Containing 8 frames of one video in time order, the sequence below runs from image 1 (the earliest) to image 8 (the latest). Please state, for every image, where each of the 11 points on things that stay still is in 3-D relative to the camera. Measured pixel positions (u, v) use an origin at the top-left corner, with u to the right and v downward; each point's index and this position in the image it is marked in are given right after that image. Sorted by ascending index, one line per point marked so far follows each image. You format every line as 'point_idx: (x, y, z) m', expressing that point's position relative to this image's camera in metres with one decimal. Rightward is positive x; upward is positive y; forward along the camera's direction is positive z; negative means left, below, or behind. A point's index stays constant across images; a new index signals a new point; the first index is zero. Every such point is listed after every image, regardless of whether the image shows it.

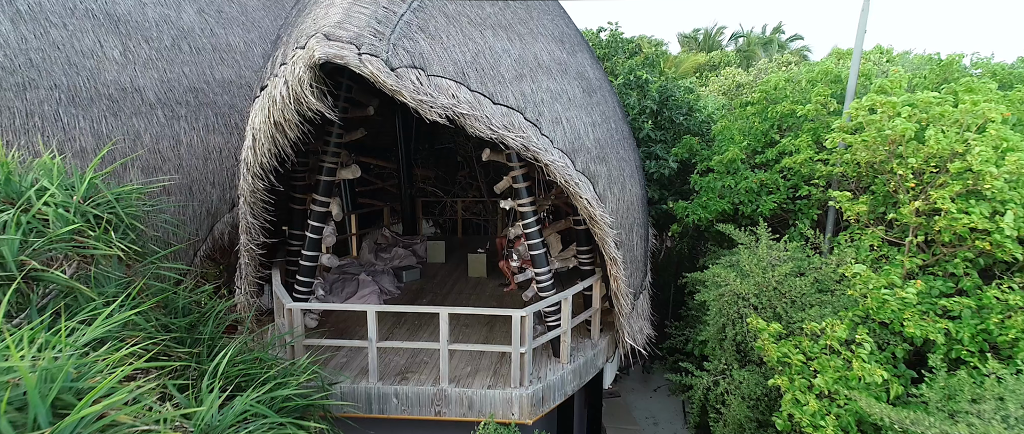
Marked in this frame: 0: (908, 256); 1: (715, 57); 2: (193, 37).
0: (+3.4, -0.4, +4.5) m
1: (+7.1, +5.5, +17.9) m
2: (-3.1, +1.8, +5.3) m
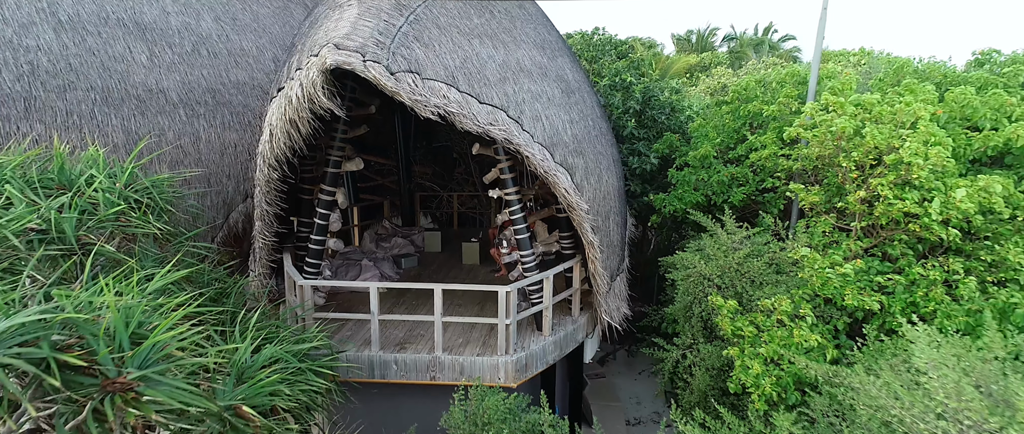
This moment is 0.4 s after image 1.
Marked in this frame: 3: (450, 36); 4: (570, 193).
0: (+3.2, -0.2, +5.1) m
1: (+7.0, +5.6, +18.4) m
2: (-3.3, +1.9, +5.8) m
3: (-0.5, +1.5, +4.3) m
4: (+0.5, +0.2, +4.5) m
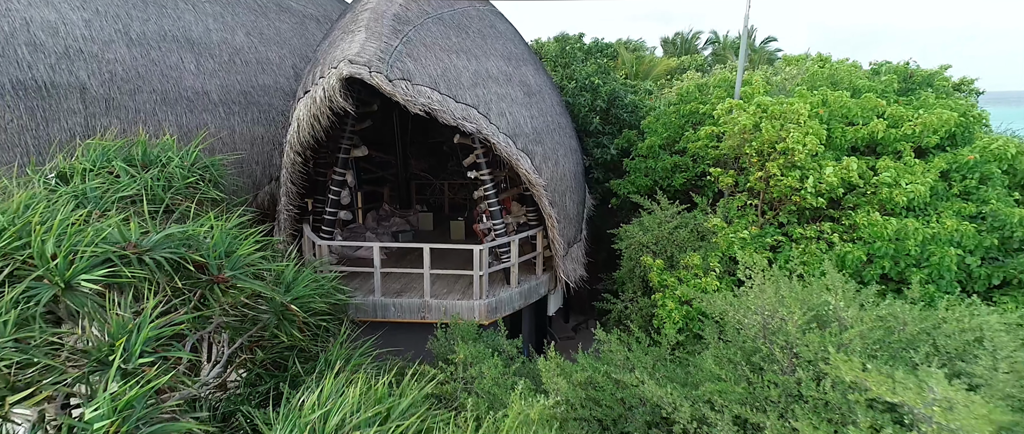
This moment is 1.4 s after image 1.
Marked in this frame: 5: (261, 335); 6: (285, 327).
0: (+2.9, +0.1, +6.5) m
1: (+6.6, +5.9, +19.8) m
2: (-3.6, +2.2, +7.2) m
3: (-0.8, +1.8, +5.7) m
4: (+0.2, +0.5, +5.9) m
5: (-1.7, -0.9, +3.4) m
6: (-1.7, -0.8, +3.9) m
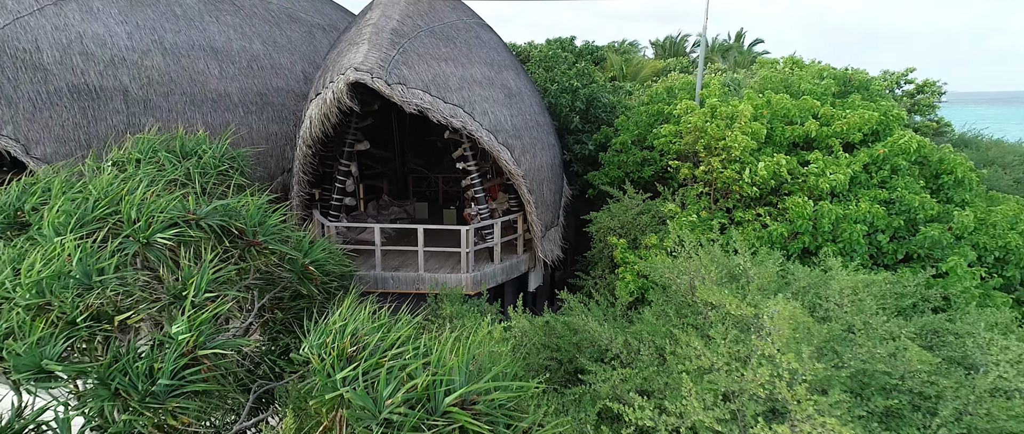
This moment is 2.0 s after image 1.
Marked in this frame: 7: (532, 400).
0: (+2.7, +0.3, +7.5) m
1: (+6.4, +6.1, +20.8) m
2: (-3.8, +2.4, +8.2) m
3: (-1.1, +2.0, +6.7) m
4: (0.0, +0.7, +6.9) m
5: (-1.9, -0.7, +4.4) m
6: (-1.9, -0.6, +4.9) m
7: (+0.1, -1.1, +3.3) m
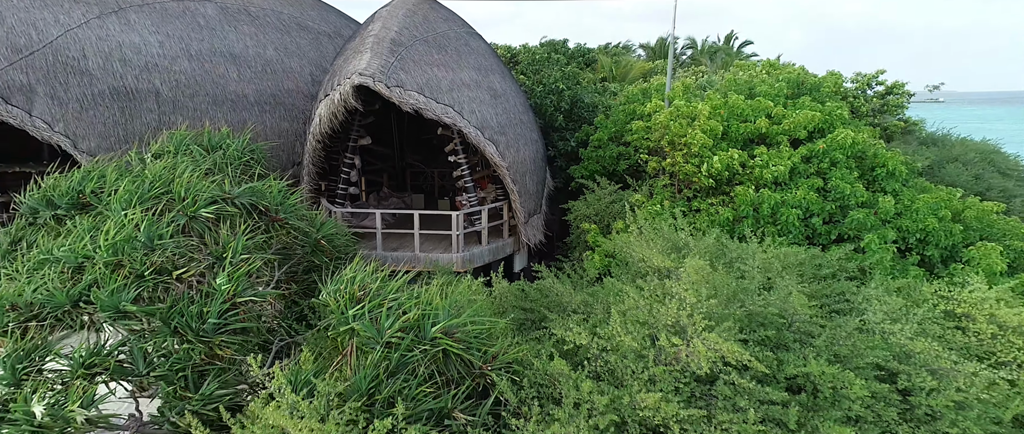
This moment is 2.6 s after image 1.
0: (+2.4, +0.5, +8.4) m
1: (+6.1, +6.3, +21.8) m
2: (-4.1, +2.6, +9.1) m
3: (-1.3, +2.2, +7.7) m
4: (-0.2, +0.9, +7.8) m
5: (-2.2, -0.5, +5.4) m
6: (-2.1, -0.4, +5.9) m
7: (-0.1, -0.9, +4.3) m
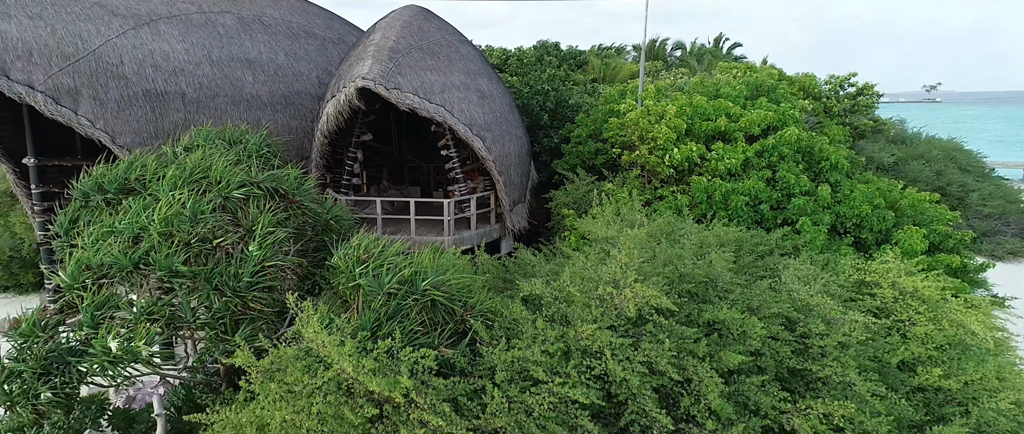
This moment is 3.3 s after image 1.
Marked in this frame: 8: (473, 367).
0: (+2.2, +0.7, +9.5) m
1: (+5.8, +6.5, +22.9) m
2: (-4.3, +2.8, +10.2) m
3: (-1.6, +2.4, +8.7) m
4: (-0.5, +1.1, +8.9) m
5: (-2.4, -0.3, +6.4) m
6: (-2.4, -0.2, +6.9) m
7: (-0.3, -0.7, +5.3) m
8: (-0.3, -1.3, +4.5) m
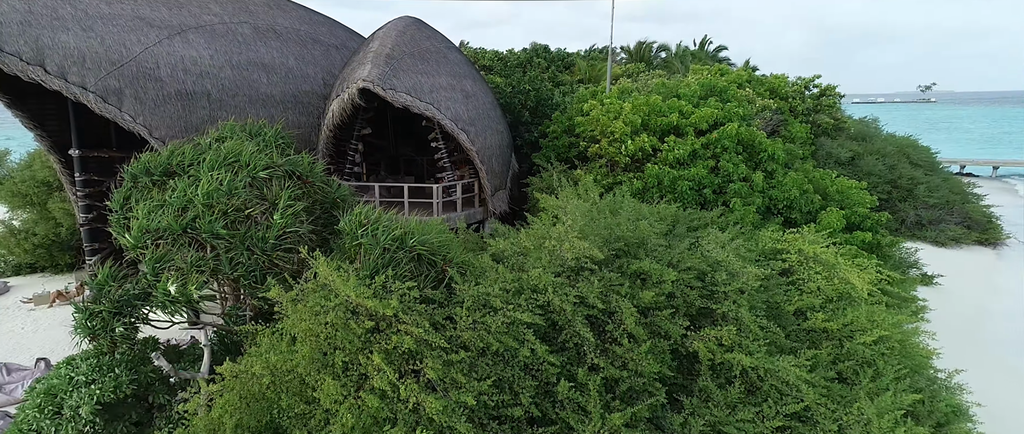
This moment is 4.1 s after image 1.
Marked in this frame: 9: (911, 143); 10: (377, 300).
0: (+1.8, +1.0, +10.9) m
1: (+5.4, +6.9, +24.3) m
2: (-4.7, +3.1, +11.6) m
3: (-1.9, +2.7, +10.1) m
4: (-0.9, +1.4, +10.3) m
5: (-2.8, 0.0, +7.8) m
6: (-2.8, +0.1, +8.4) m
7: (-0.7, -0.4, +6.8) m
8: (-0.7, -0.9, +5.9) m
9: (+14.5, +2.7, +19.5) m
10: (-1.3, -0.8, +5.2) m
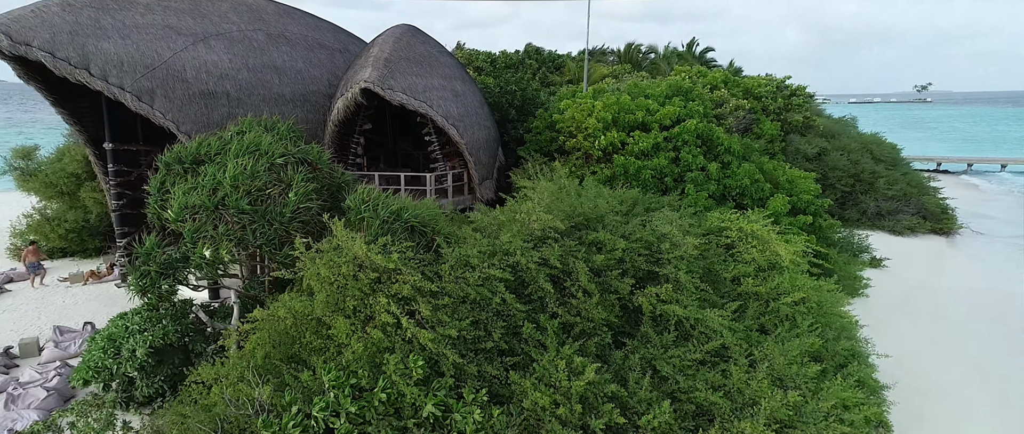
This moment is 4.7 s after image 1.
0: (+1.5, +1.3, +12.2) m
1: (+5.1, +7.2, +25.6) m
2: (-5.0, +3.4, +12.9) m
3: (-2.3, +3.0, +11.4) m
4: (-1.2, +1.8, +11.6) m
5: (-3.1, +0.3, +9.2) m
6: (-3.1, +0.4, +9.7) m
7: (-1.0, -0.1, +8.1) m
8: (-1.0, -0.6, +7.2) m
9: (+14.1, +3.0, +20.8) m
10: (-1.6, -0.5, +6.5) m
